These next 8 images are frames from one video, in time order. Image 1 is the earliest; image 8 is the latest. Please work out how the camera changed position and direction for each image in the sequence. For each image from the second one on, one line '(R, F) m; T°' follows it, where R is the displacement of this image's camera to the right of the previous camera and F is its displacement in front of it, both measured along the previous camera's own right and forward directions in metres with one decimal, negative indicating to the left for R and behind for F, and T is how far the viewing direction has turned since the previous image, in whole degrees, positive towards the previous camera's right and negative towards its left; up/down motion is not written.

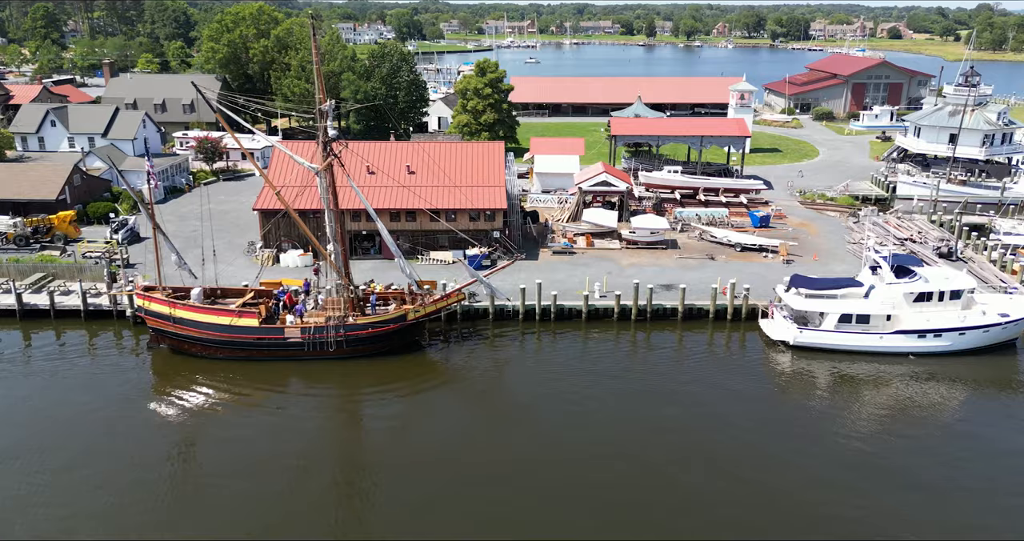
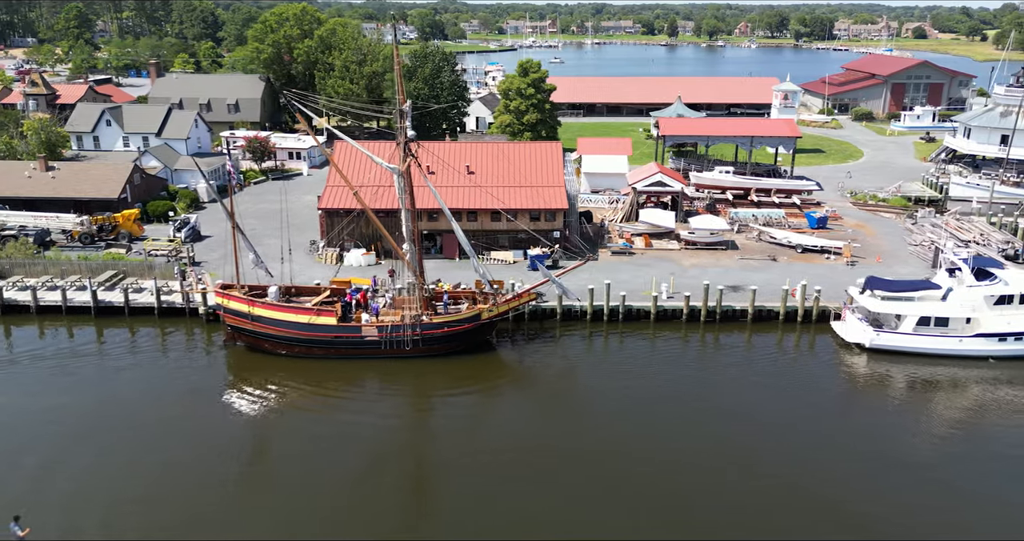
(-1.4, -0.1) m; -2°
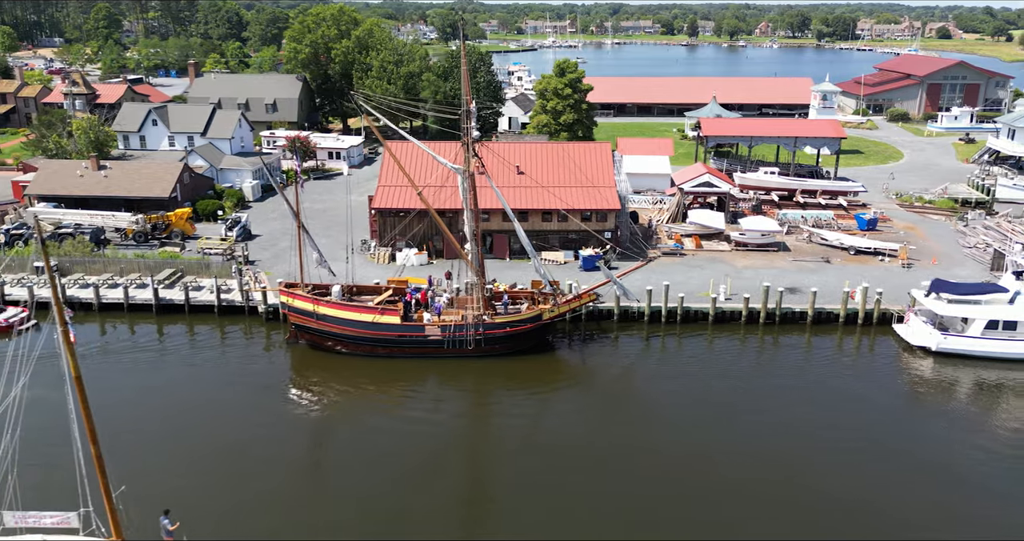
(-1.1, -0.1) m; -2°
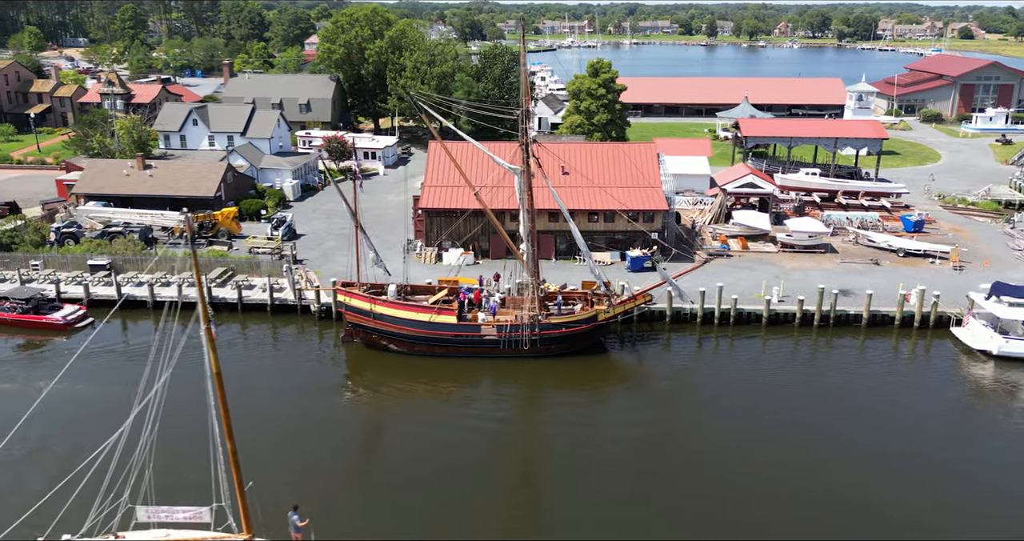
(-1.0, 0.0) m; -1°
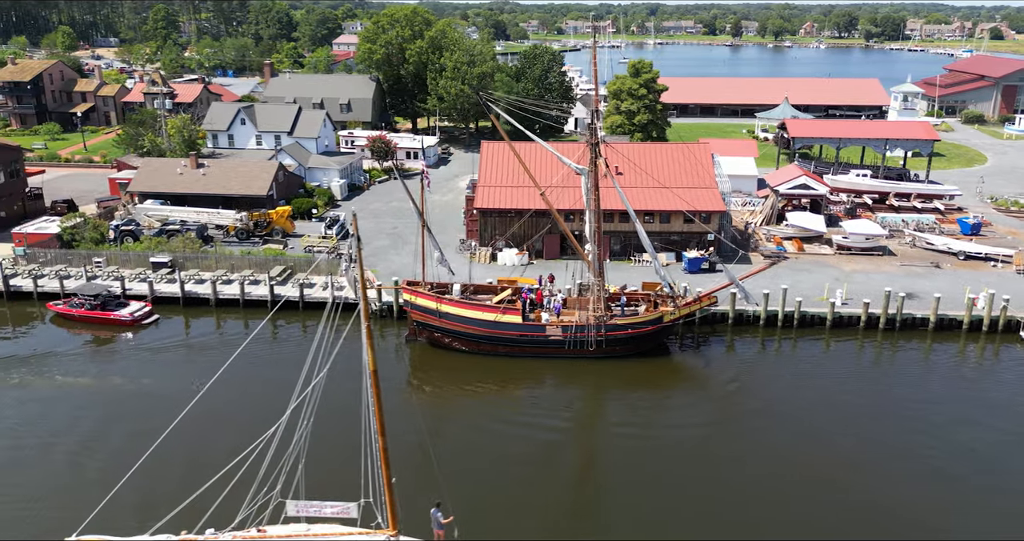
(-1.1, 0.0) m; -2°
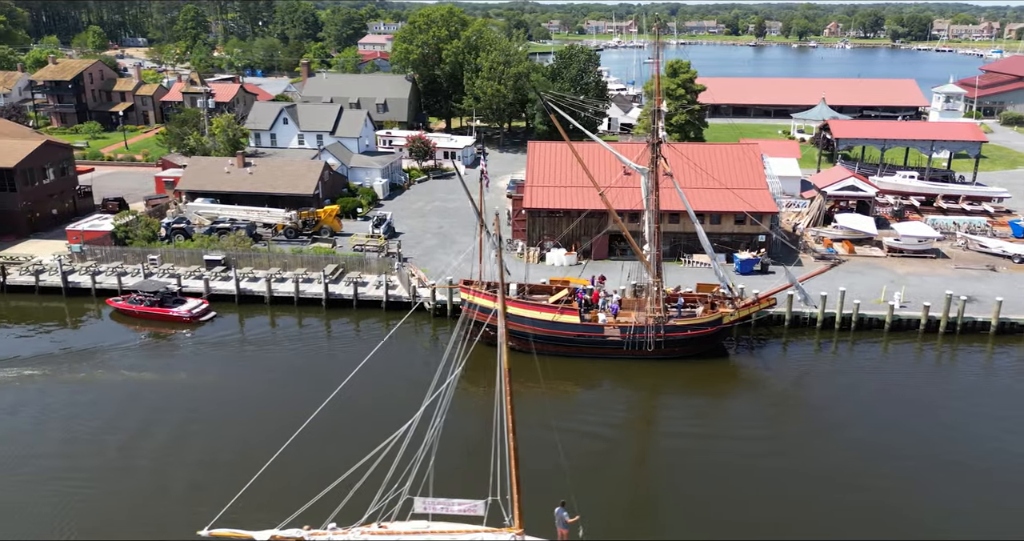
(-1.0, 0.0) m; -2°
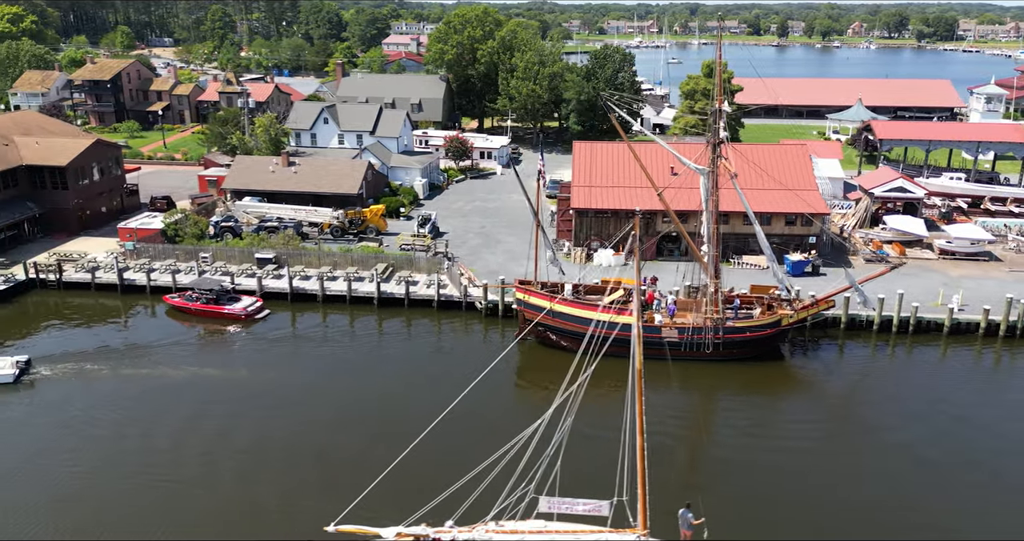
(-1.0, 0.0) m; -2°
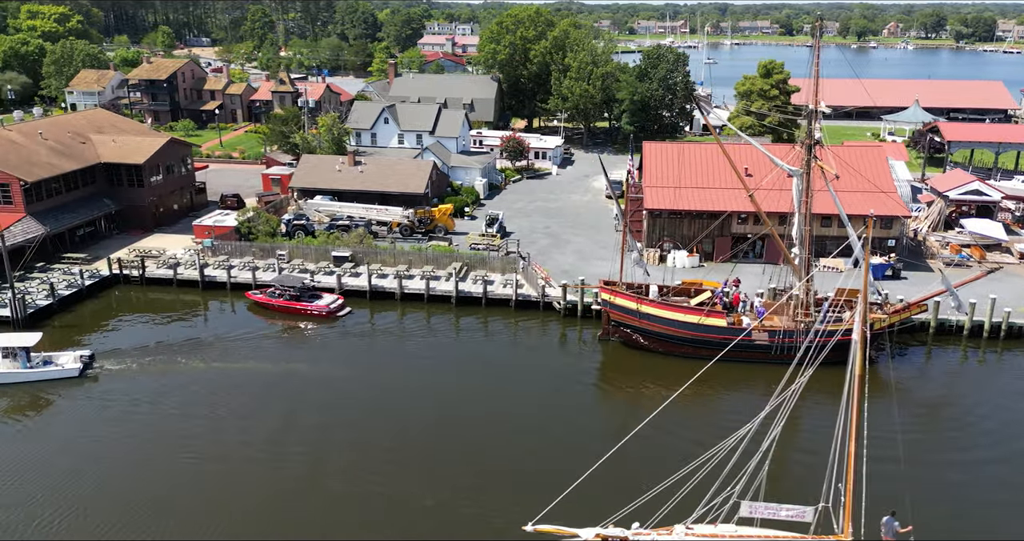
(-1.5, 0.0) m; -2°
